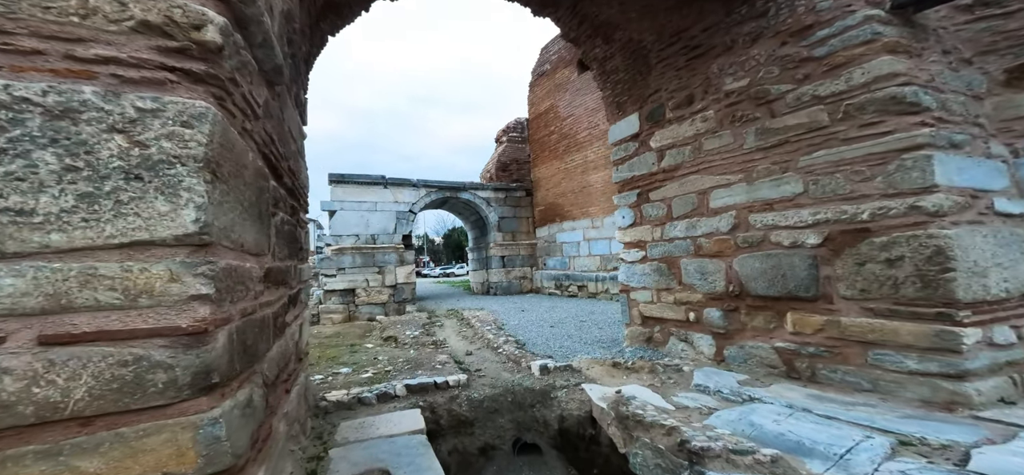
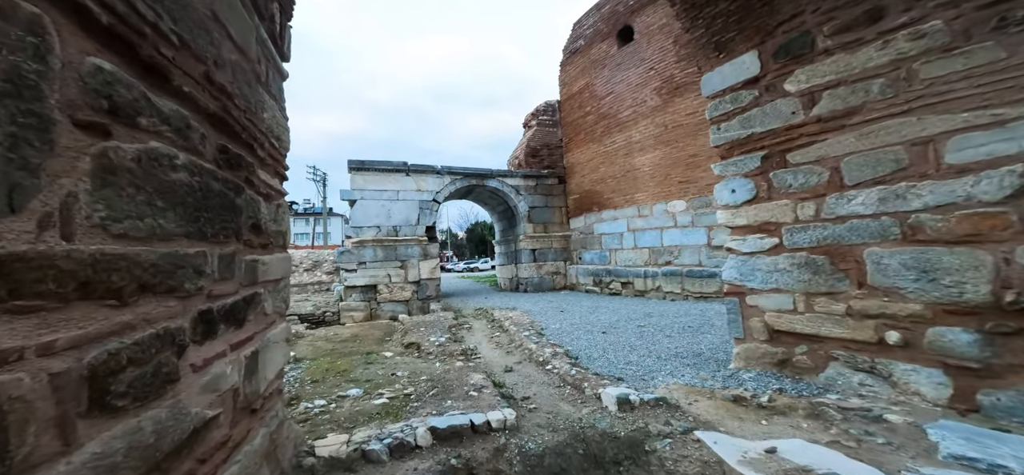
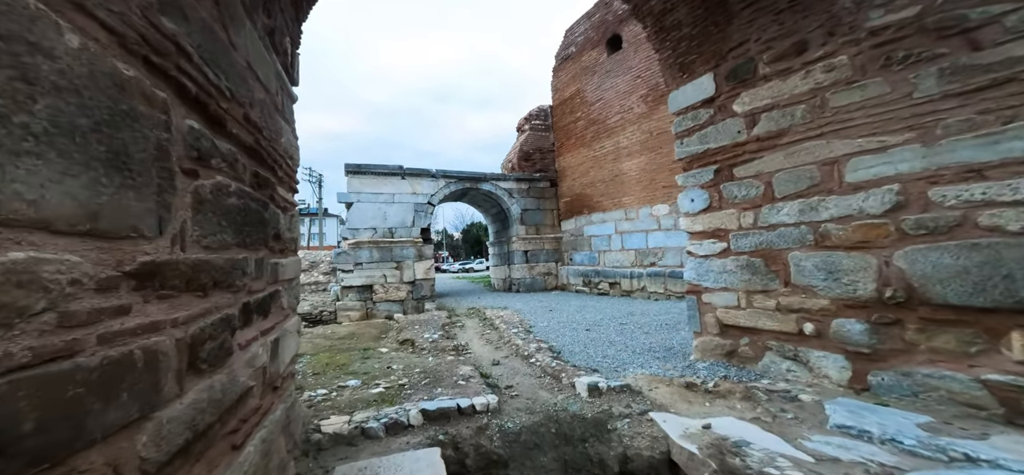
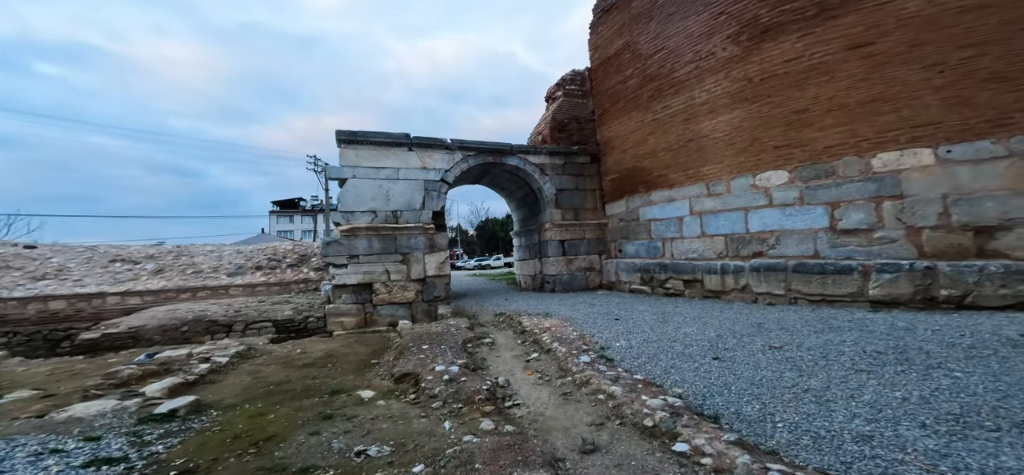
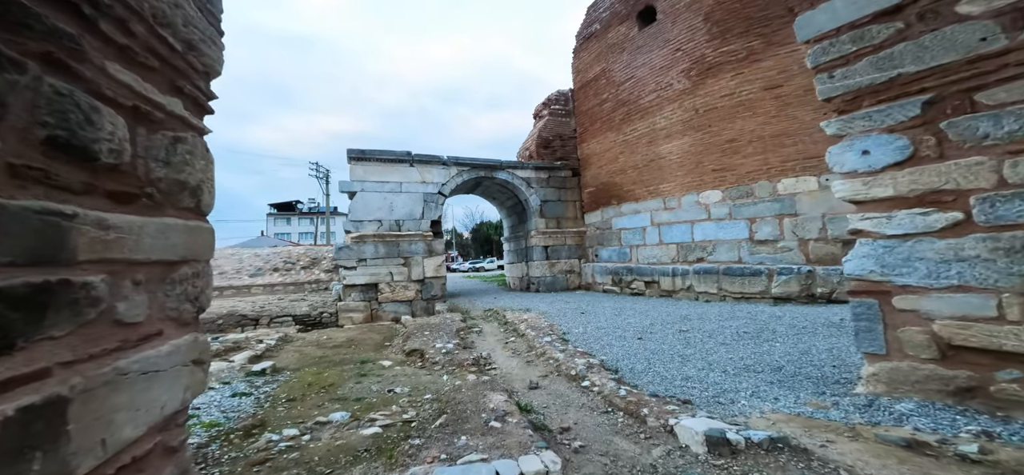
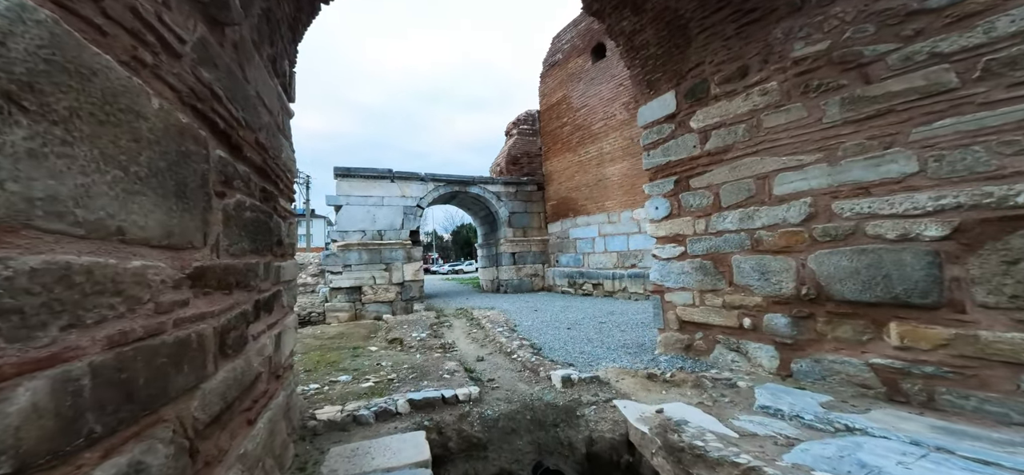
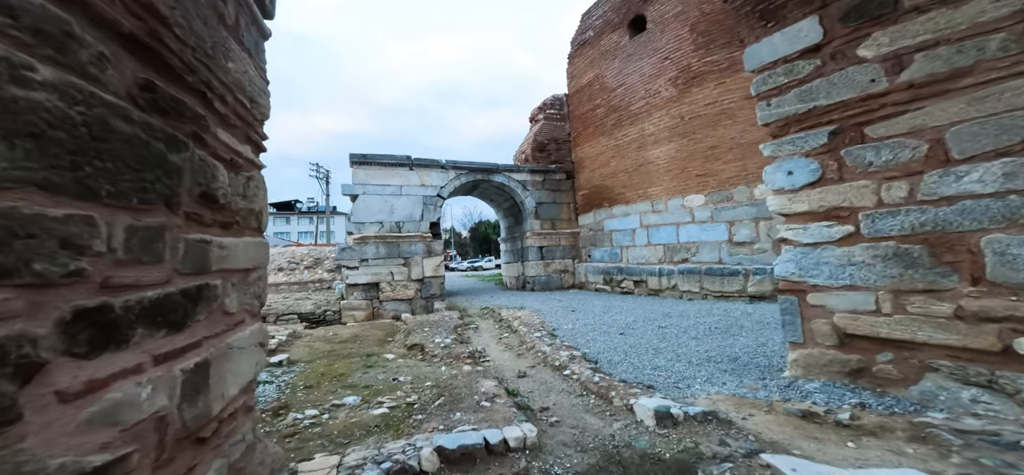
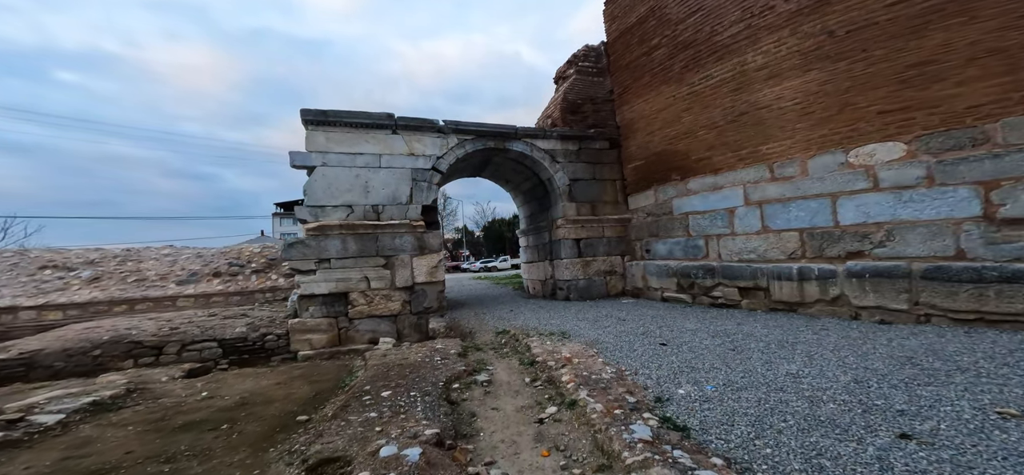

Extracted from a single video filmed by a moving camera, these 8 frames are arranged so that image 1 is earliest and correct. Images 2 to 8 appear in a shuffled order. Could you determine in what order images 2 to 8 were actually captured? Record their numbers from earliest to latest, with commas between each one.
6, 3, 2, 7, 5, 4, 8
